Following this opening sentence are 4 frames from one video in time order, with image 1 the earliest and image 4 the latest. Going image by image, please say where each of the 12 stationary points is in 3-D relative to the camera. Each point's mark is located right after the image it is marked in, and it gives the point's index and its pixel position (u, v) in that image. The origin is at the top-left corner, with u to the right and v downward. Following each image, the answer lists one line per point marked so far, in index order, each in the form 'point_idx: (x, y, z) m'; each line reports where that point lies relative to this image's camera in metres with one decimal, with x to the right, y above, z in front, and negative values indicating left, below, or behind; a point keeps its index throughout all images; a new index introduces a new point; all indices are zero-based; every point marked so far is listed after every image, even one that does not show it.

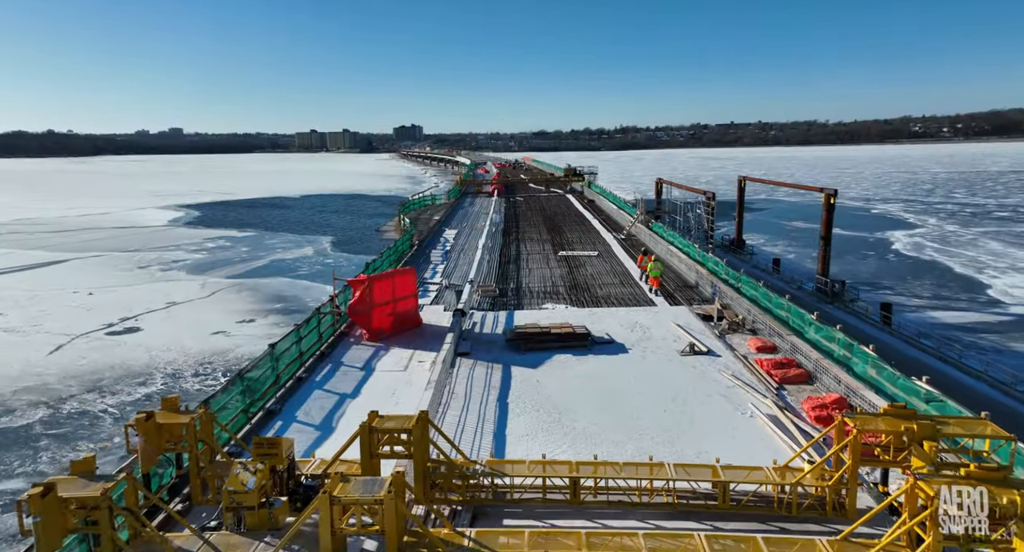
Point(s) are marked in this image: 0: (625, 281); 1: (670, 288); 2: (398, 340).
0: (+2.5, -0.1, +13.2) m
1: (+3.4, -0.2, +12.9) m
2: (-1.8, -1.0, +9.4) m
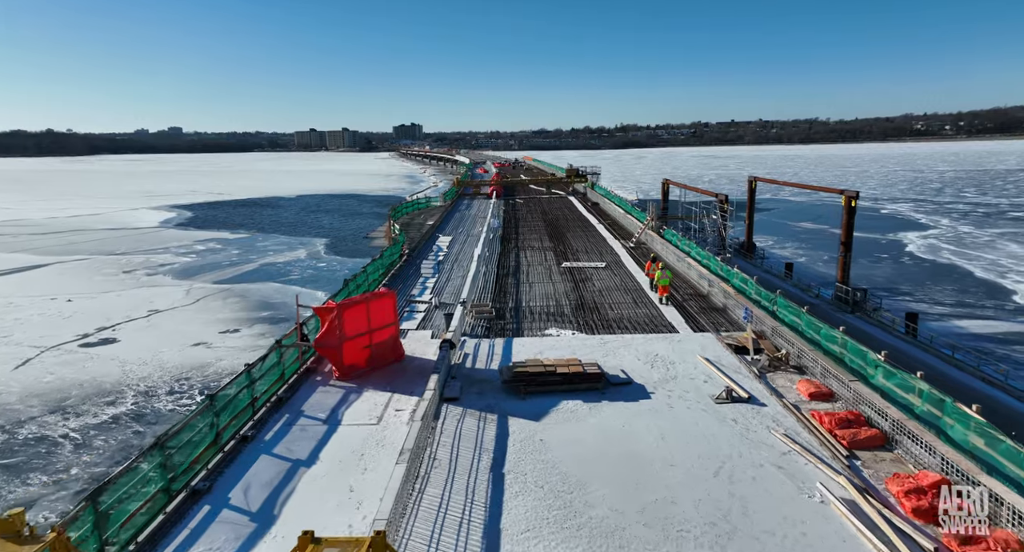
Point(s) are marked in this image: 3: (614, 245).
0: (+2.5, -0.4, +11.7) m
1: (+3.3, -0.6, +11.4) m
2: (-1.8, -1.4, +7.9) m
3: (+3.0, +0.9, +17.0) m
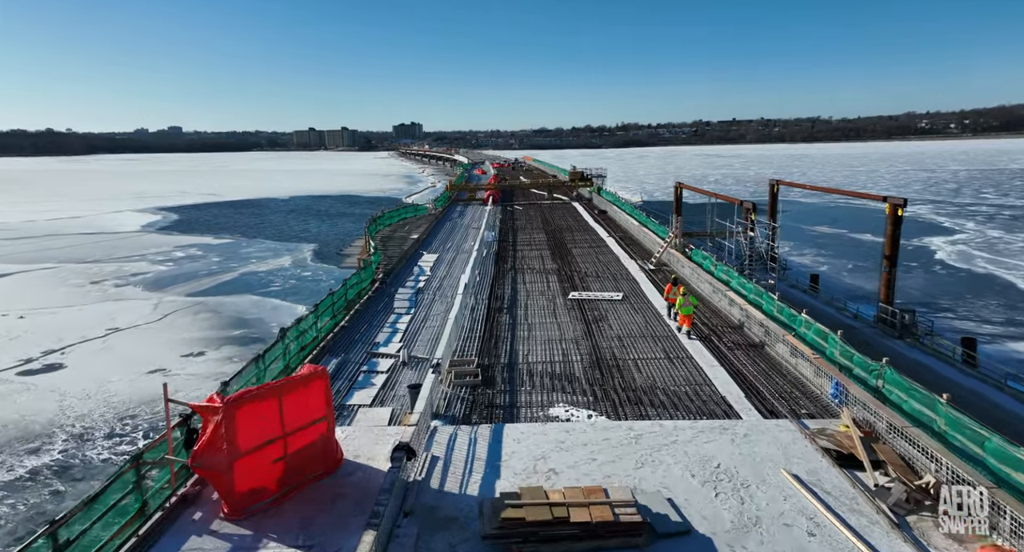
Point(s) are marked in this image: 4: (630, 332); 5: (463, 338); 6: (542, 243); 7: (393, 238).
0: (+2.4, -1.1, +8.8) m
1: (+3.2, -1.2, +8.6) m
2: (-1.9, -2.1, +5.1) m
3: (+2.9, +0.2, +14.2) m
4: (+1.9, -0.9, +9.7) m
5: (-0.8, -1.0, +9.7) m
6: (+0.9, +1.0, +17.8) m
7: (-3.7, +1.2, +18.4) m
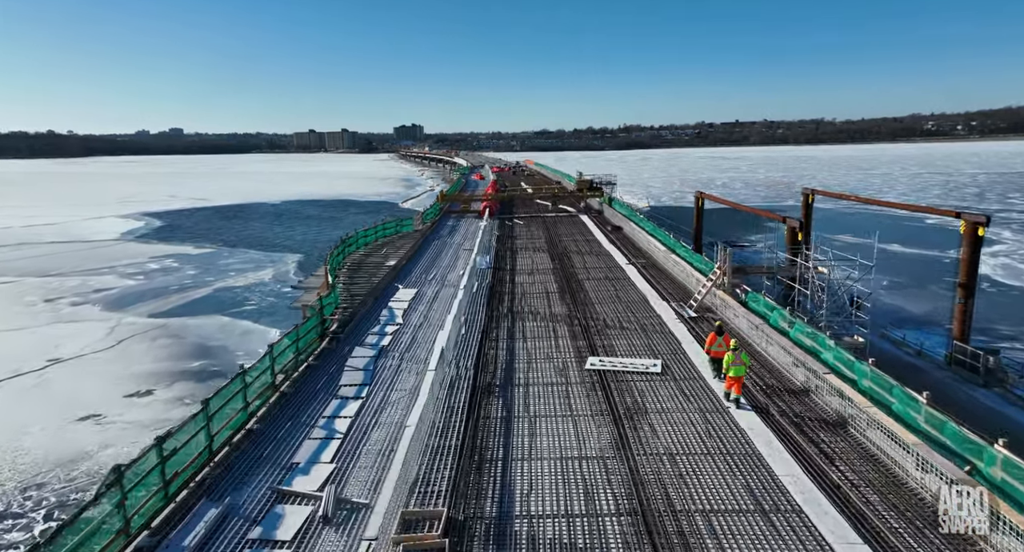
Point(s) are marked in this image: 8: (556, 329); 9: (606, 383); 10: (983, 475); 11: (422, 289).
0: (+2.3, -2.0, +5.5) m
1: (+3.2, -2.1, +5.2) m
2: (-2.0, -2.9, +1.7) m
3: (+2.8, -0.7, +10.8) m
4: (+1.9, -1.8, +6.3) m
5: (-0.9, -1.9, +6.3) m
6: (+0.8, +0.1, +14.4) m
7: (-3.8, +0.3, +15.0) m
8: (+0.8, -0.9, +10.1) m
9: (+1.3, -1.4, +7.9) m
10: (+4.0, -1.7, +5.1) m
11: (-2.0, -0.3, +13.0) m
